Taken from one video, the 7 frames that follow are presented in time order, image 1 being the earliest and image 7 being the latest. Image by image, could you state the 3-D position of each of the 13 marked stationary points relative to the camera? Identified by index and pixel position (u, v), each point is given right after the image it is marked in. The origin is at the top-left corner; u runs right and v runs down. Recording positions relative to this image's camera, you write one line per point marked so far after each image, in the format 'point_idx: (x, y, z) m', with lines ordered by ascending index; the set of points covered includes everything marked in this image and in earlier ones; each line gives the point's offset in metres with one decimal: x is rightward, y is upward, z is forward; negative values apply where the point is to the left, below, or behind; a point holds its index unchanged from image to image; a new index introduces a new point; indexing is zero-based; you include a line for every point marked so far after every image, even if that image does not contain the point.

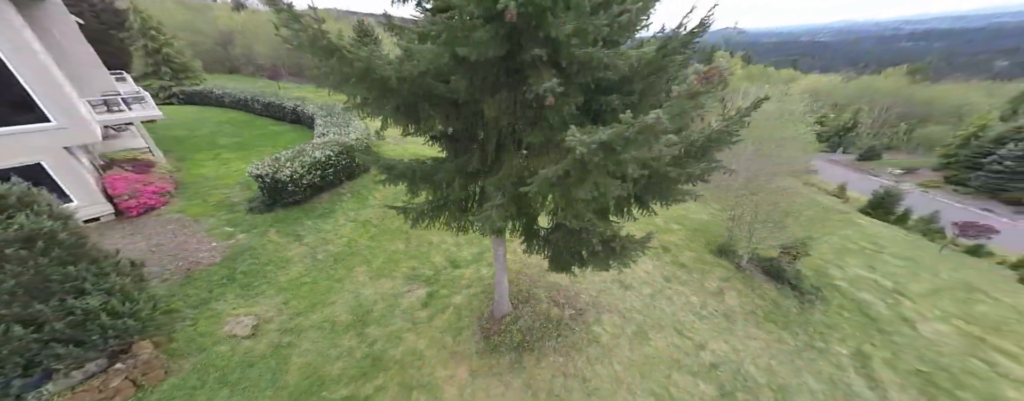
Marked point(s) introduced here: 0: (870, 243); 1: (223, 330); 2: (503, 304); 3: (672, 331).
0: (+18.9, -2.3, +13.8) m
1: (-6.2, -2.8, +5.5) m
2: (-0.3, -2.7, +7.0) m
3: (+5.0, -4.1, +8.2) m
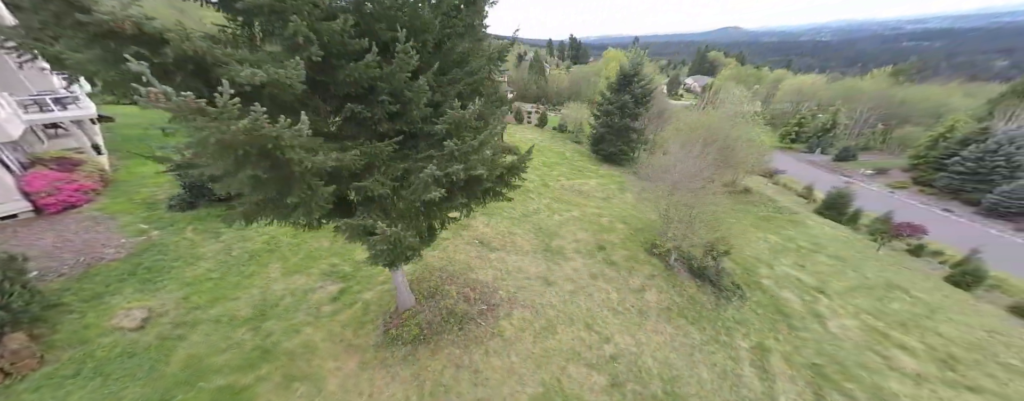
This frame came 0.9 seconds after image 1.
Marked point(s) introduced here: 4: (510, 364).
0: (+16.2, -2.3, +14.2) m
1: (-8.9, -2.7, +5.8) m
2: (-3.0, -2.7, +7.3) m
3: (+2.3, -4.1, +8.5) m
4: (-0.1, -4.4, +7.1) m
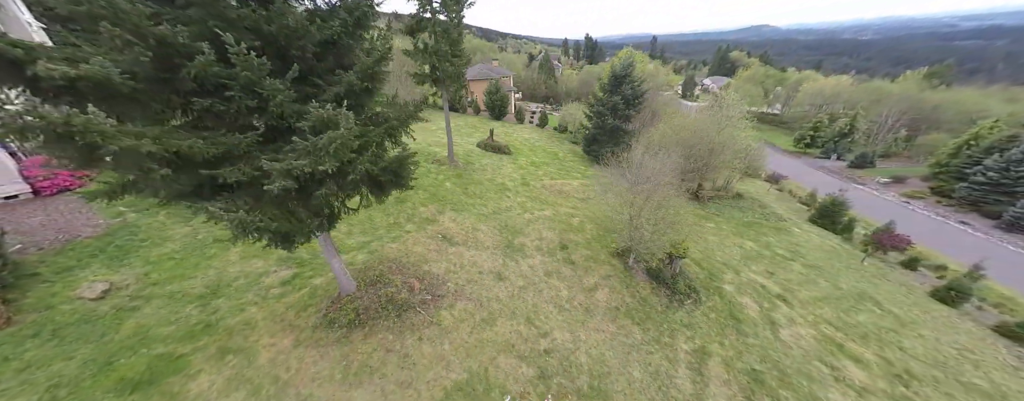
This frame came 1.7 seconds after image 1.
0: (+14.5, -2.6, +13.8) m
1: (-10.9, -2.3, +6.5) m
2: (-5.0, -2.4, +7.7) m
3: (+0.4, -4.0, +8.7) m
4: (-2.0, -4.3, +7.4) m
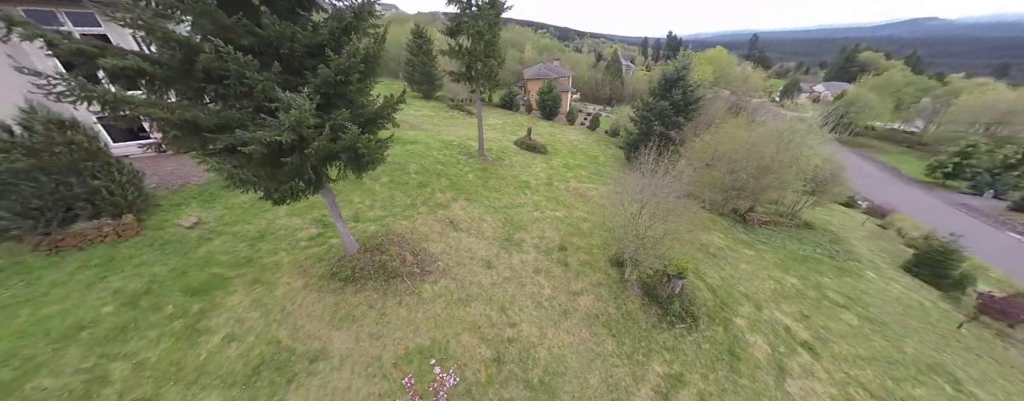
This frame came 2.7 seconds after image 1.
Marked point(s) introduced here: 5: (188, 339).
0: (+14.4, -4.1, +11.3) m
1: (-11.7, -0.7, +9.1) m
2: (-5.7, -1.6, +9.2) m
3: (-0.5, -3.8, +9.2) m
4: (-3.2, -3.7, +8.3) m
5: (-8.3, -3.5, +6.6) m
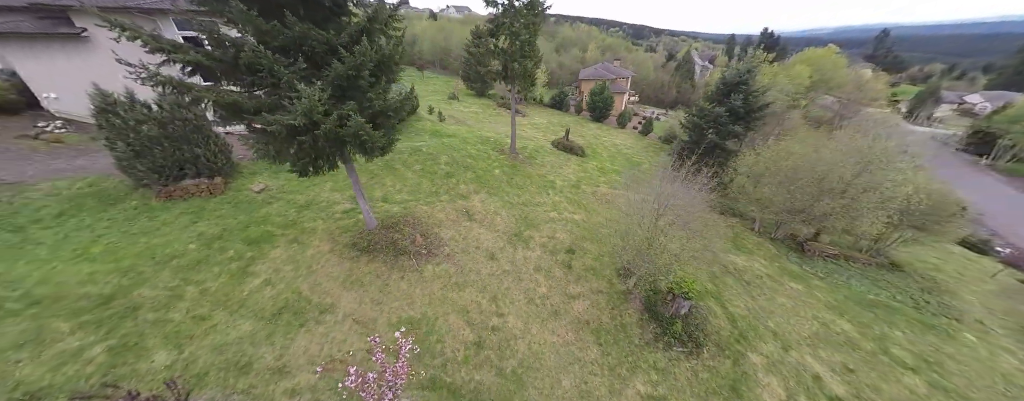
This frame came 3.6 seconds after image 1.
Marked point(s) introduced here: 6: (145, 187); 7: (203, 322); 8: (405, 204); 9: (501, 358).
0: (+14.1, -5.3, +9.1) m
1: (-11.5, +0.6, +11.5) m
2: (-5.7, -0.8, +10.5) m
3: (-0.9, -3.5, +9.6) m
4: (-3.6, -3.2, +9.2) m
5: (-8.8, -2.5, +8.3) m
6: (-14.5, +0.5, +10.3) m
7: (-8.6, -3.3, +7.2) m
8: (-5.3, -0.2, +12.7) m
9: (-0.3, -4.8, +7.9) m
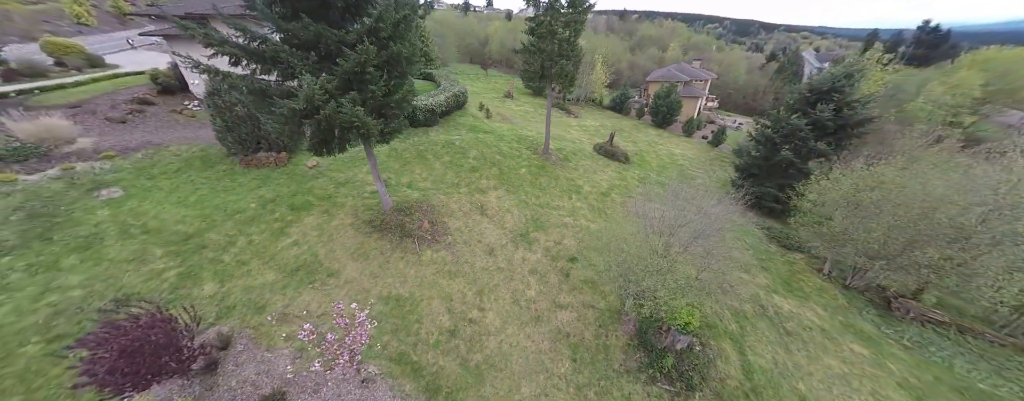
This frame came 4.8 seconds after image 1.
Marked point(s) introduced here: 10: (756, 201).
0: (+12.9, -6.9, +6.3) m
1: (-10.9, +2.0, +13.7) m
2: (-5.6, -0.1, +11.6) m
3: (-1.4, -3.3, +9.8) m
4: (-4.0, -2.7, +9.9) m
5: (-9.2, -1.3, +10.2) m
6: (-14.1, +2.3, +13.1) m
7: (-9.4, -2.2, +9.0) m
8: (-4.6, +0.5, +13.7) m
9: (-1.3, -4.6, +8.0) m
10: (+16.7, 0.0, +17.7) m
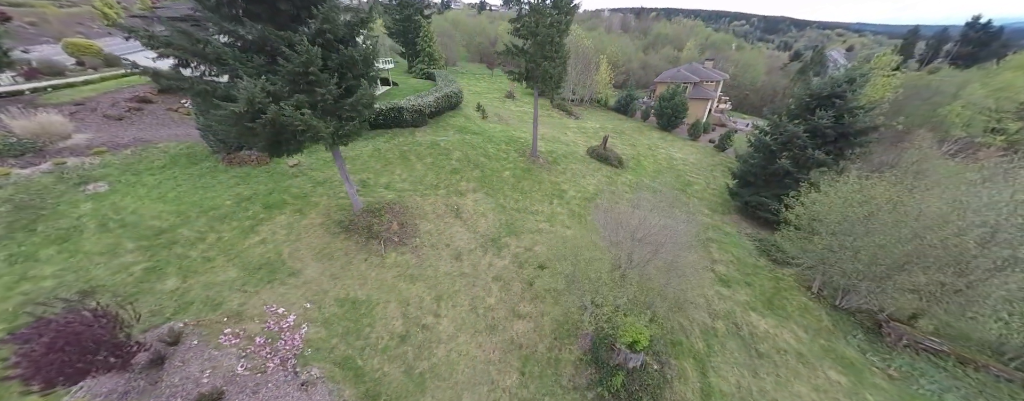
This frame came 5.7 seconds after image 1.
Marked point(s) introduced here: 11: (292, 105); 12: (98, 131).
0: (+11.2, -7.4, +5.6) m
1: (-12.1, +2.1, +14.0) m
2: (-6.9, -0.1, +11.7) m
3: (-2.9, -3.5, +9.7) m
4: (-5.5, -2.8, +9.9) m
5: (-10.7, -1.3, +10.4) m
6: (-15.3, +2.5, +13.5) m
7: (-10.8, -2.2, +9.3) m
8: (-5.9, +0.4, +13.7) m
9: (-2.9, -4.8, +7.9) m
10: (+15.6, -0.6, +16.9) m
11: (-5.7, +2.5, +6.7) m
12: (-21.0, +3.5, +13.2) m
